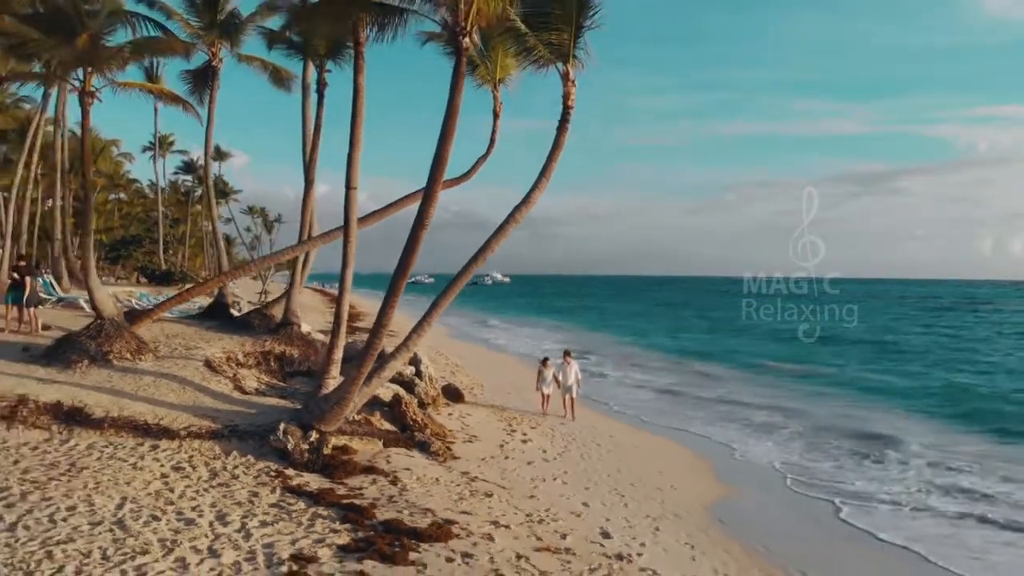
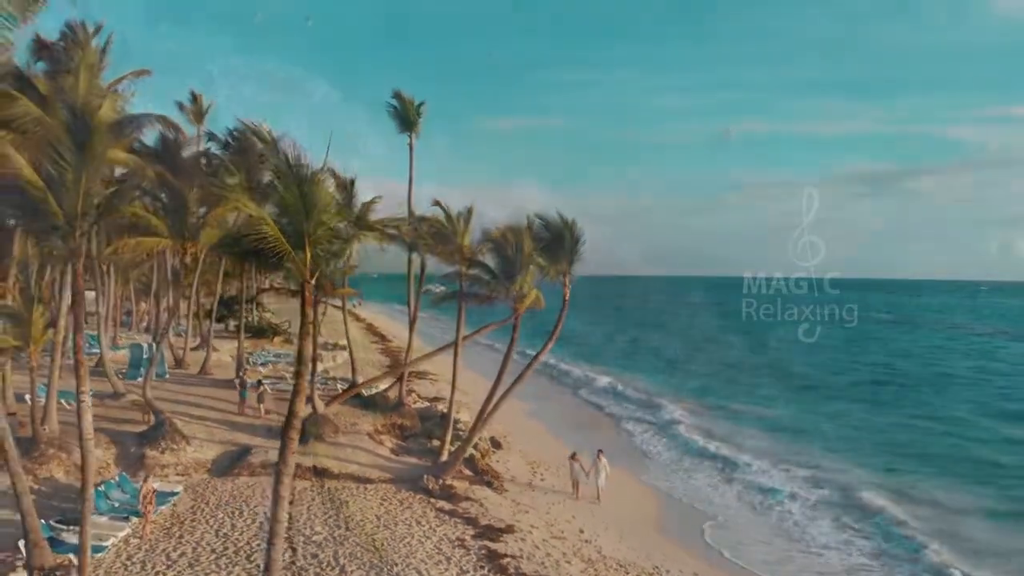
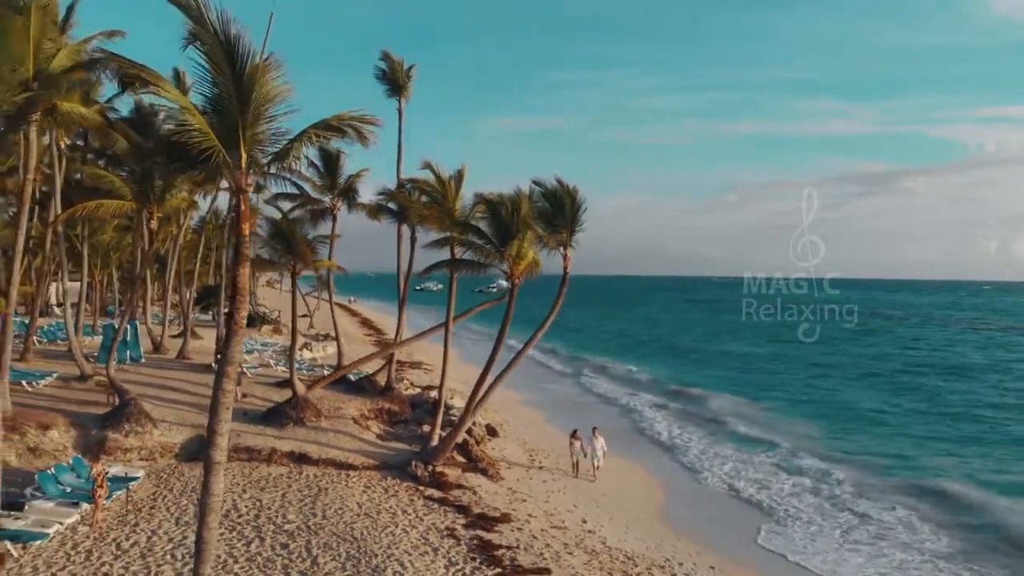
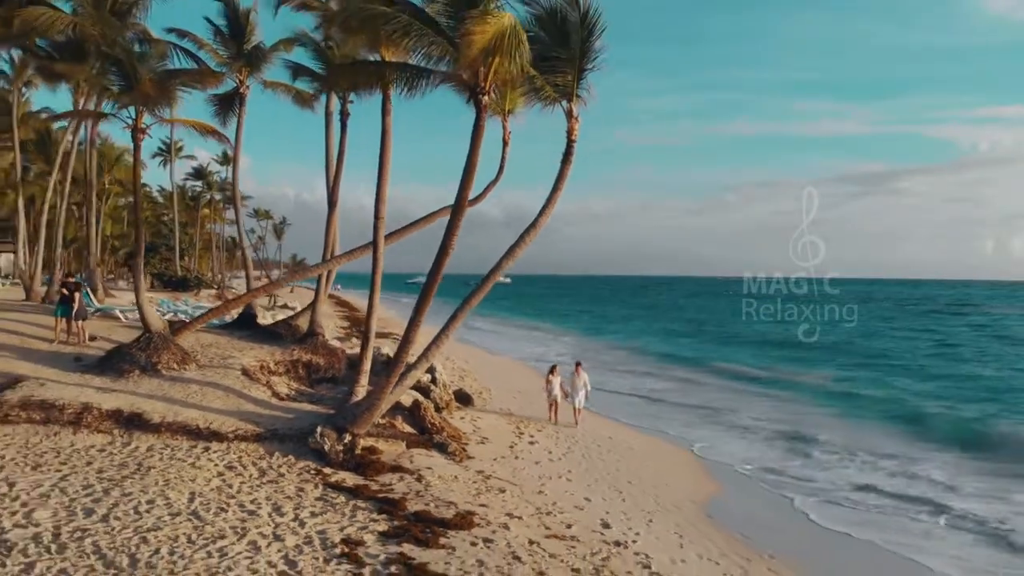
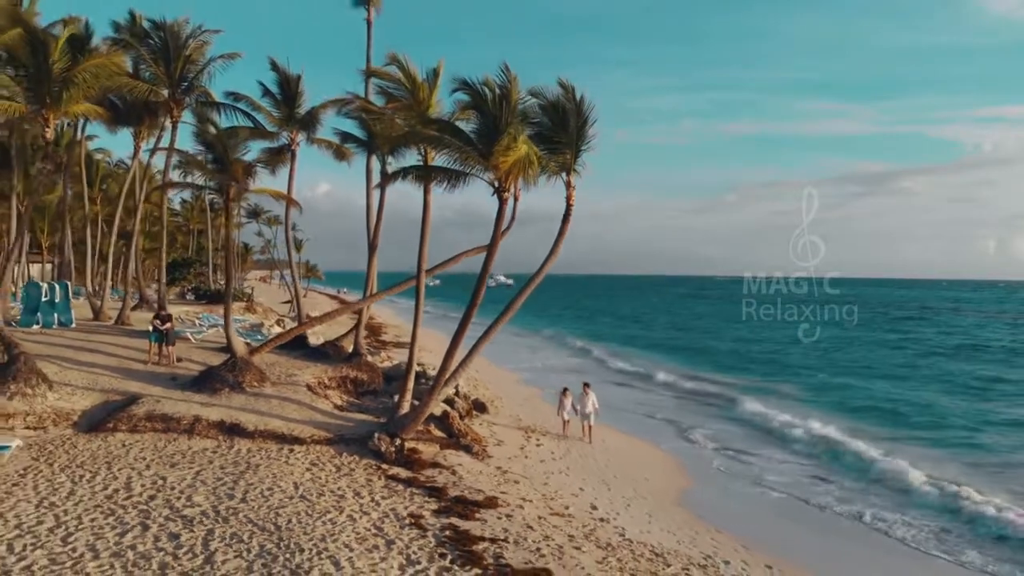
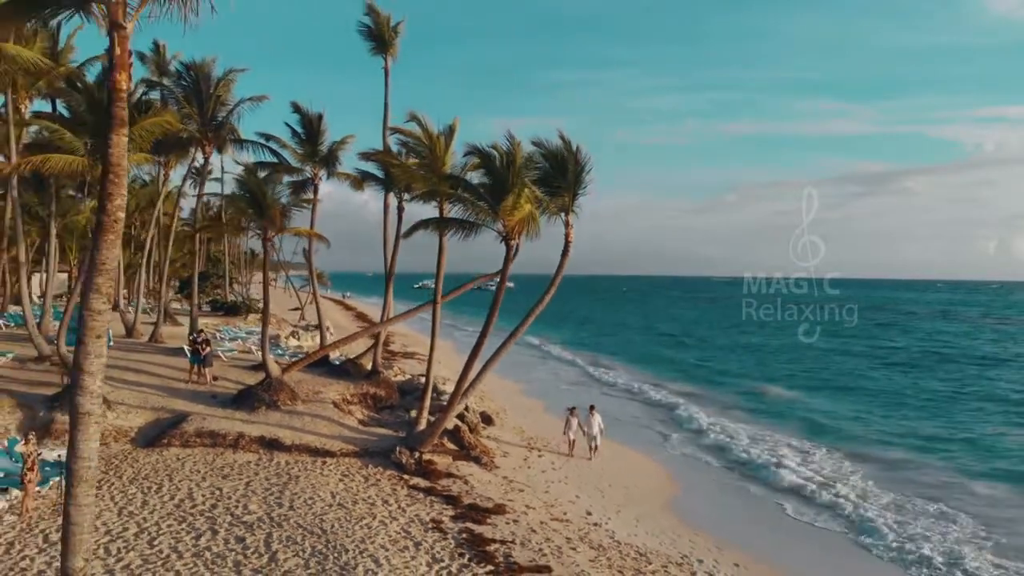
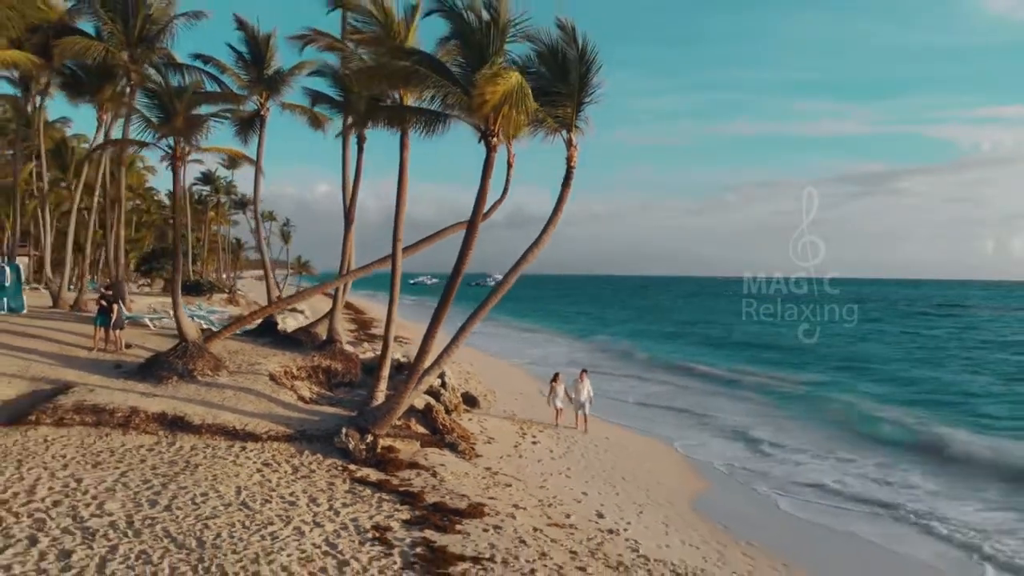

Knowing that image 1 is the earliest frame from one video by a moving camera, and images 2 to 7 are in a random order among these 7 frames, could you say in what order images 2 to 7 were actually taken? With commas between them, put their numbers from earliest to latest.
4, 7, 5, 6, 3, 2
